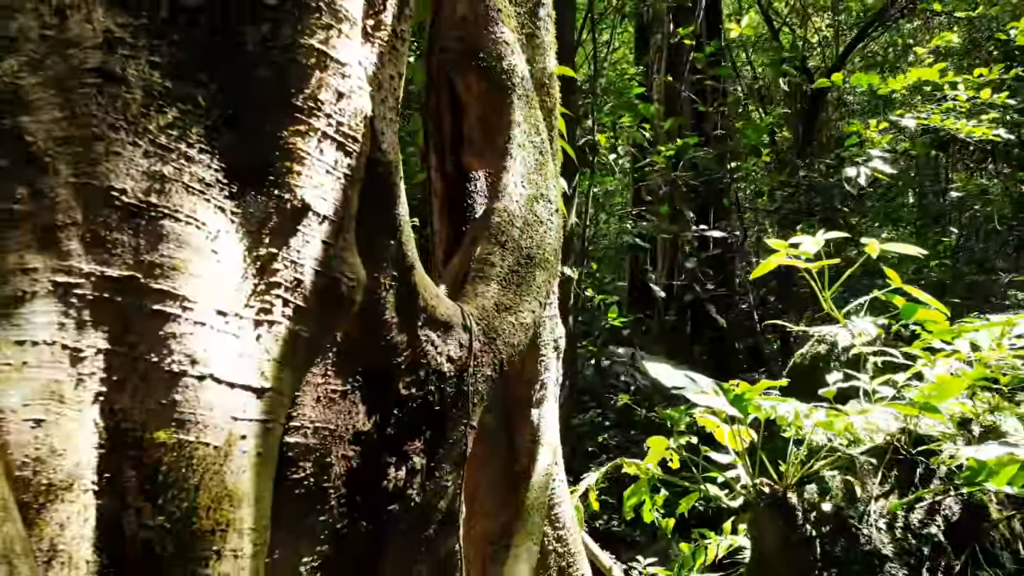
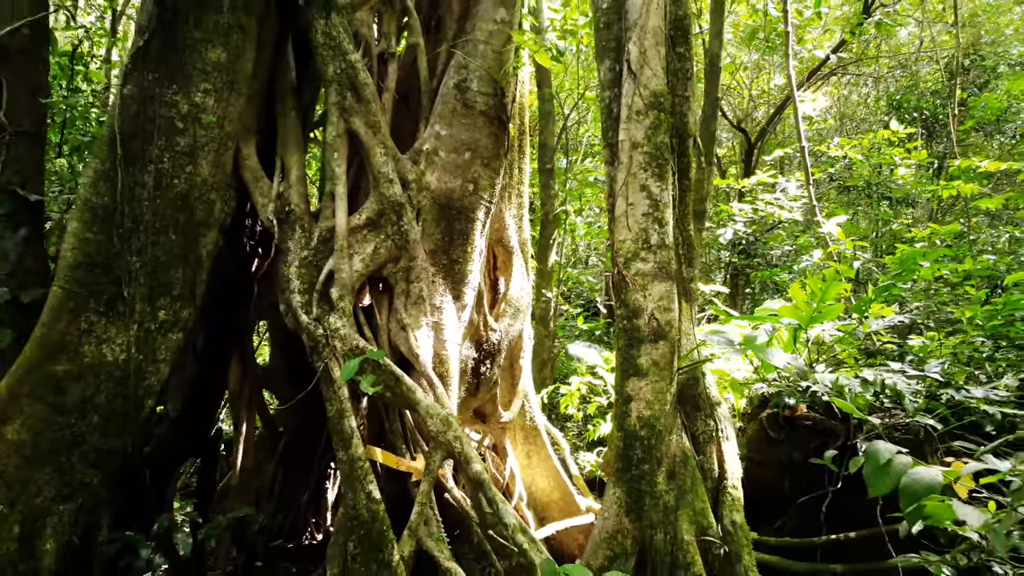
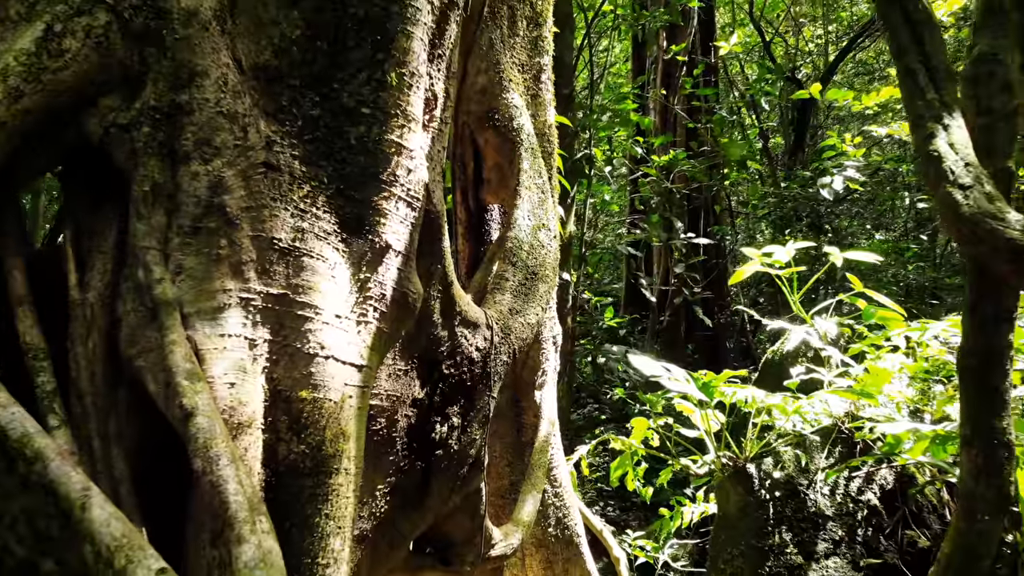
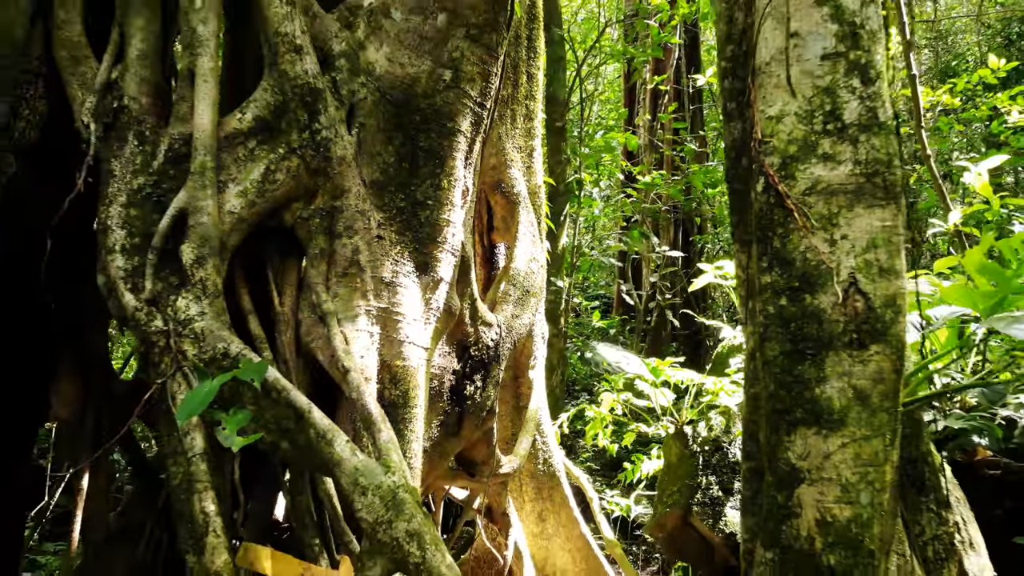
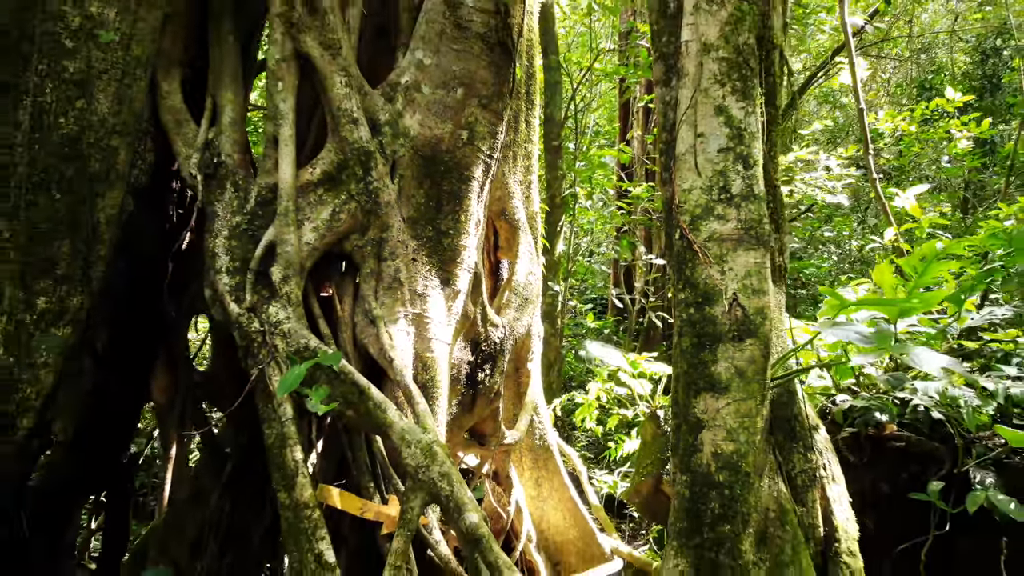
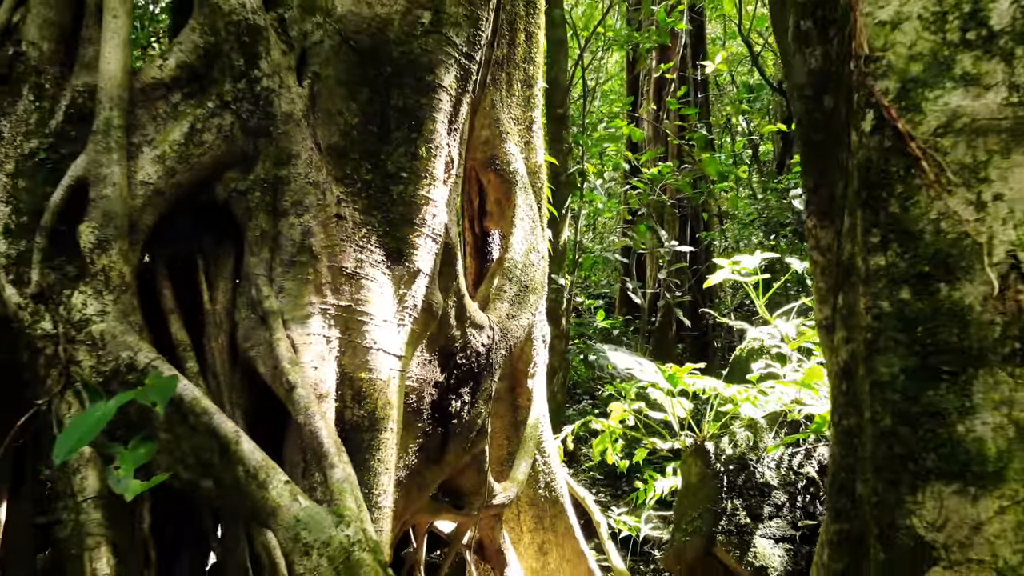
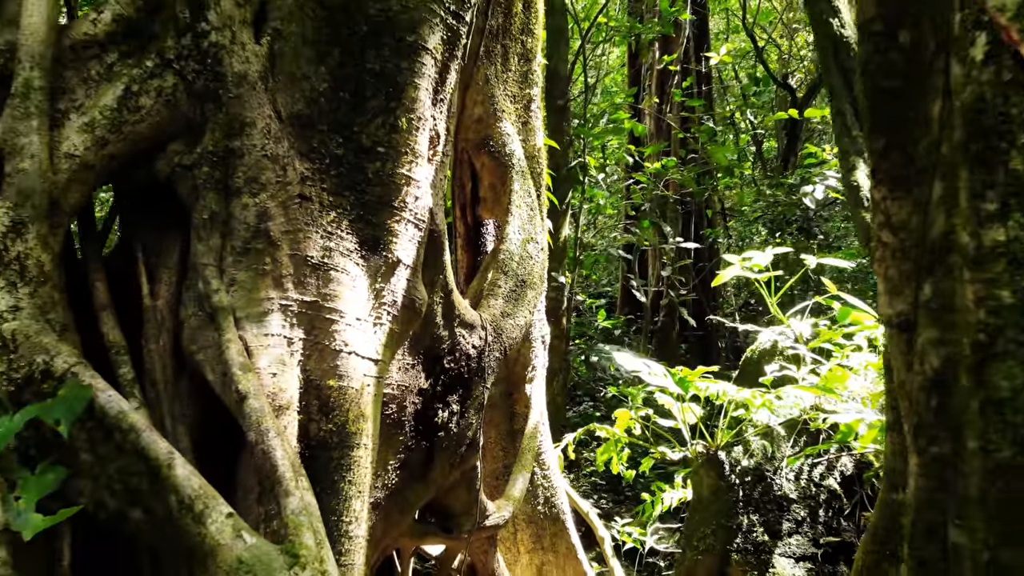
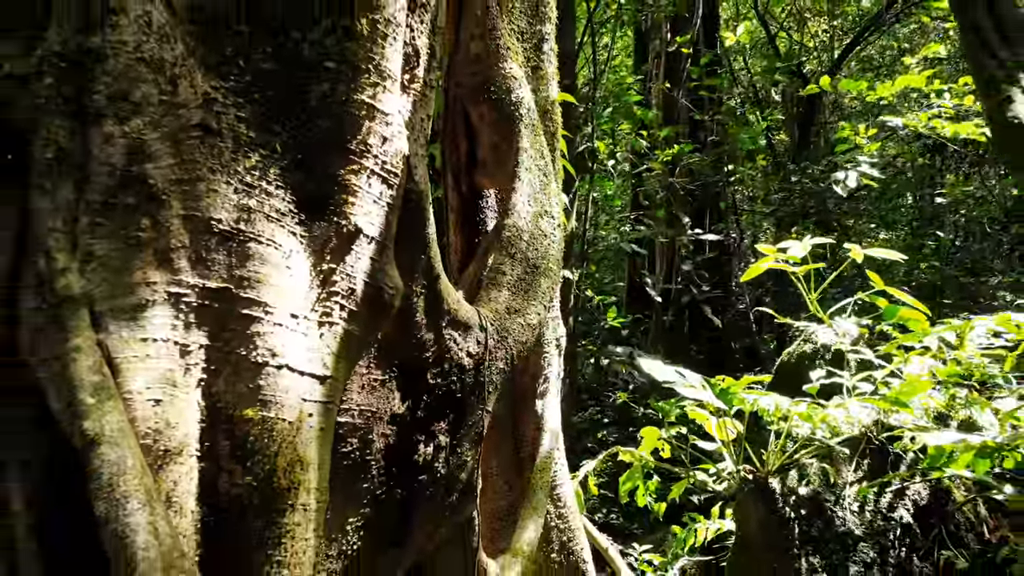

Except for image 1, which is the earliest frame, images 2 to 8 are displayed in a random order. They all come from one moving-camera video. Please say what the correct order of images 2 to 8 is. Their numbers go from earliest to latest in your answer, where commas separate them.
8, 3, 7, 6, 4, 5, 2
